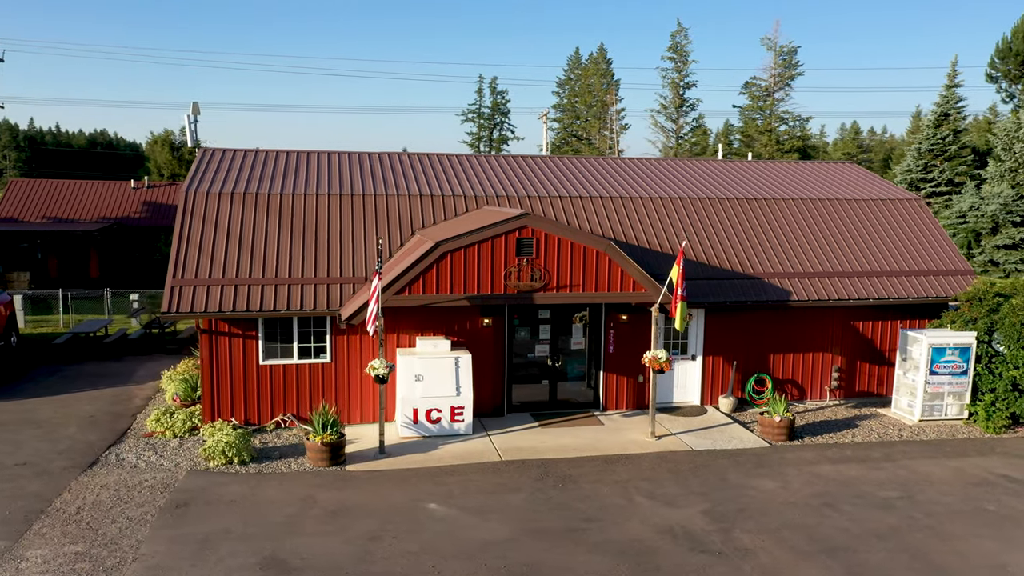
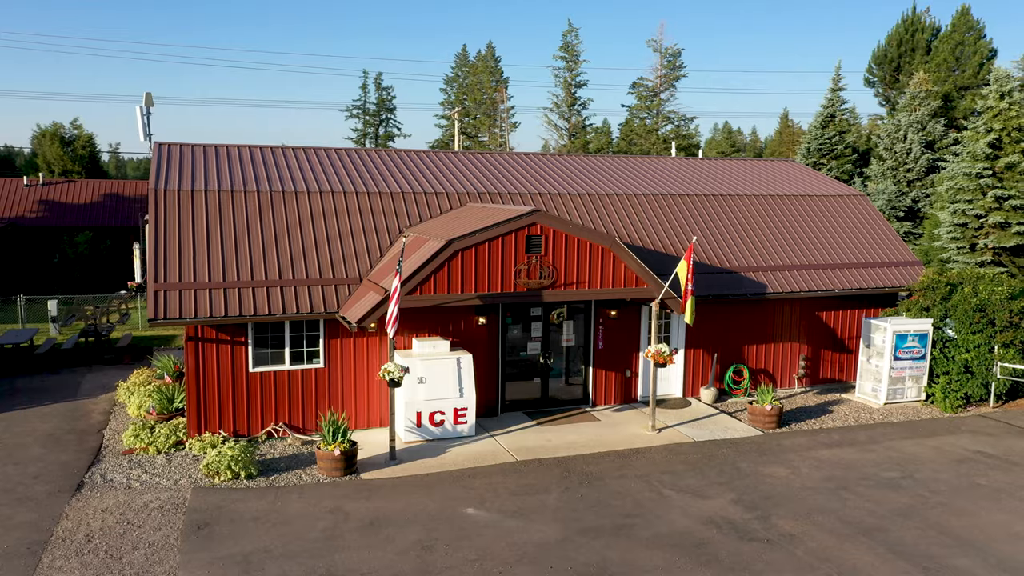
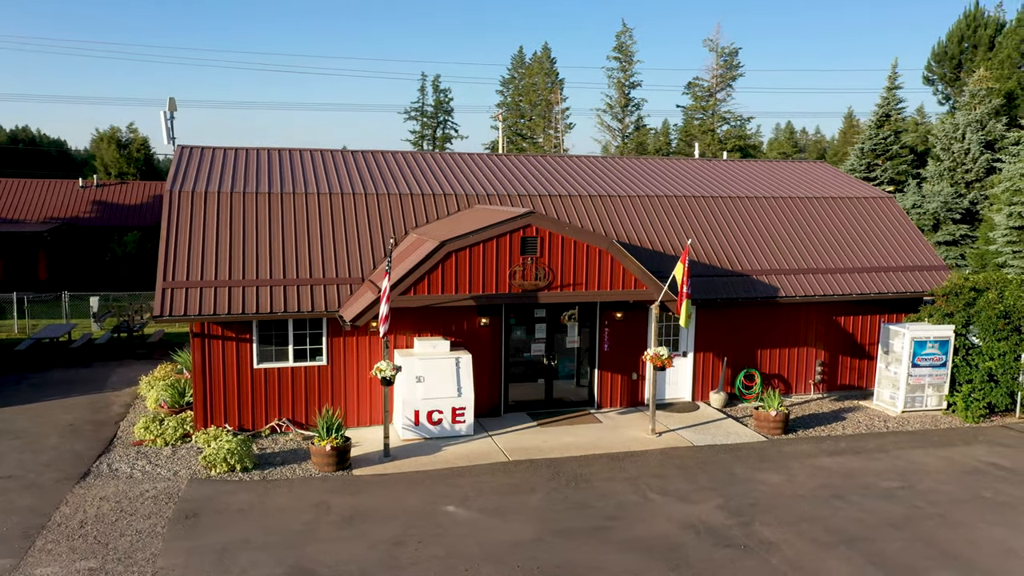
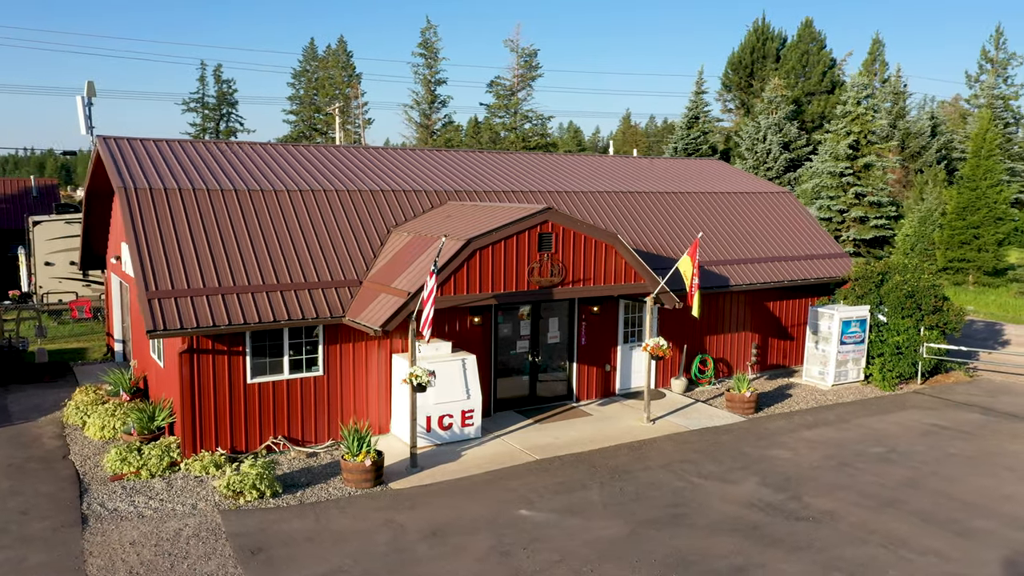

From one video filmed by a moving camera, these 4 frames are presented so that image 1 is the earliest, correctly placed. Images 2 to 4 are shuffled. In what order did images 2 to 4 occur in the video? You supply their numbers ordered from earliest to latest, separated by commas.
3, 2, 4
